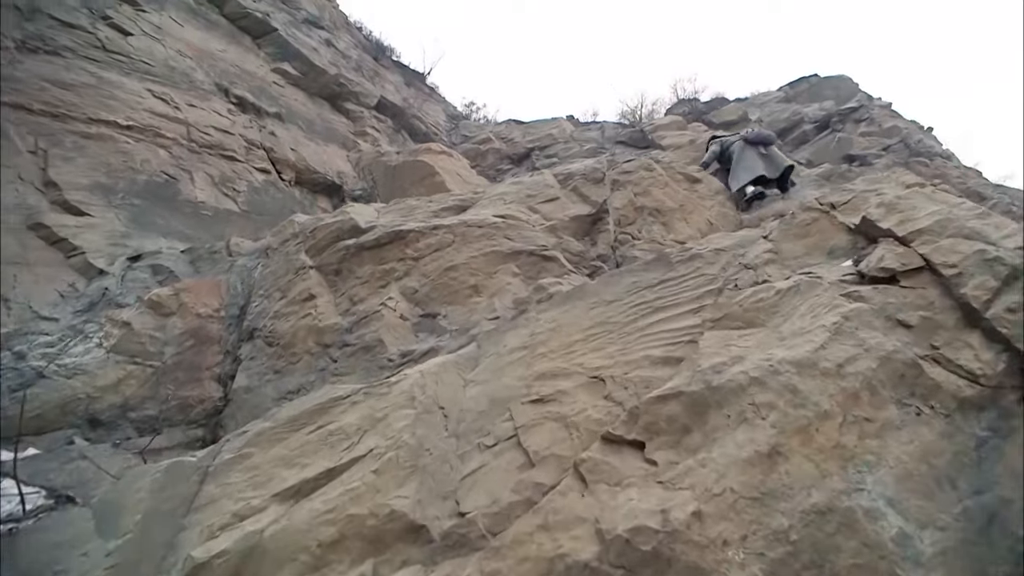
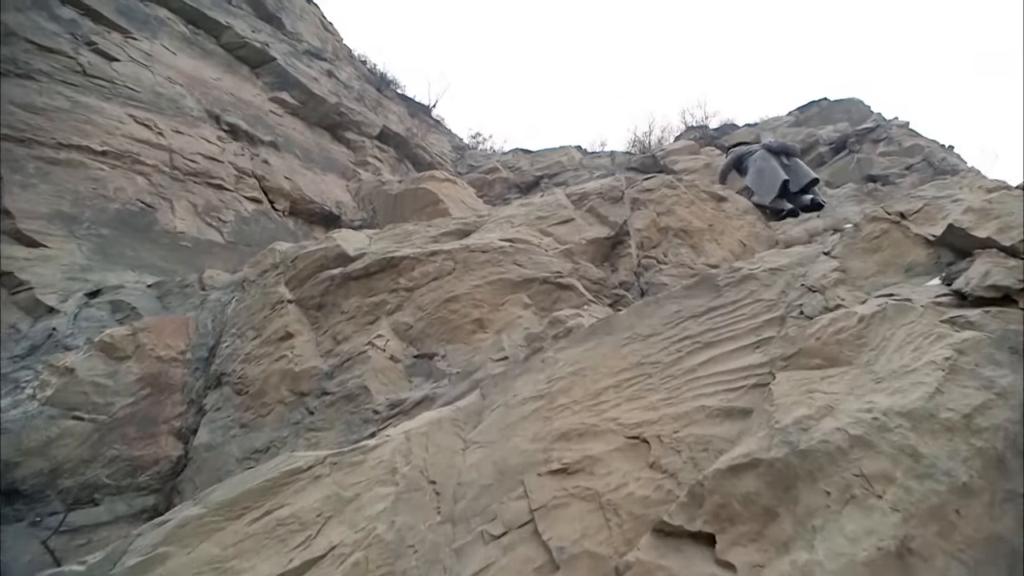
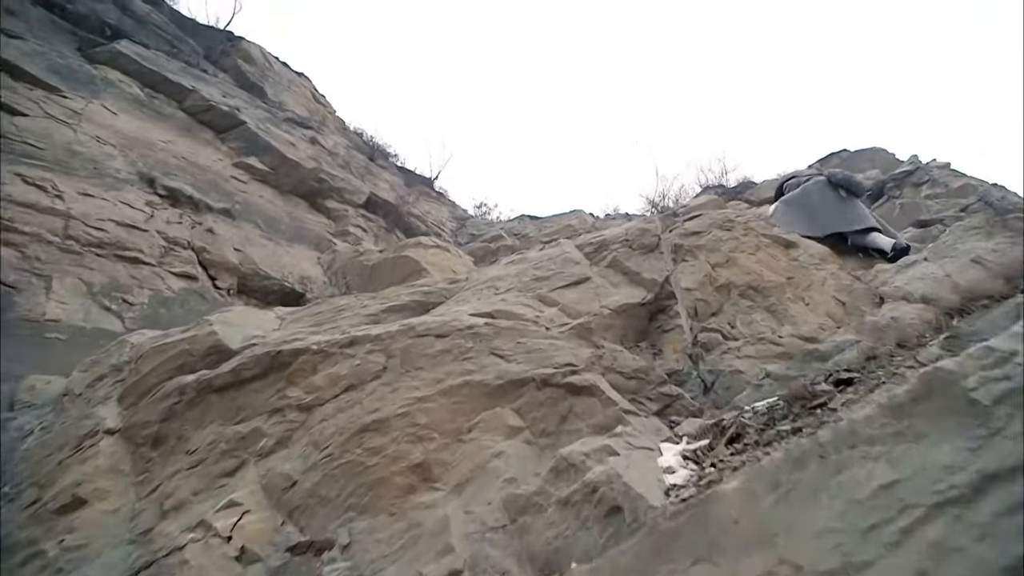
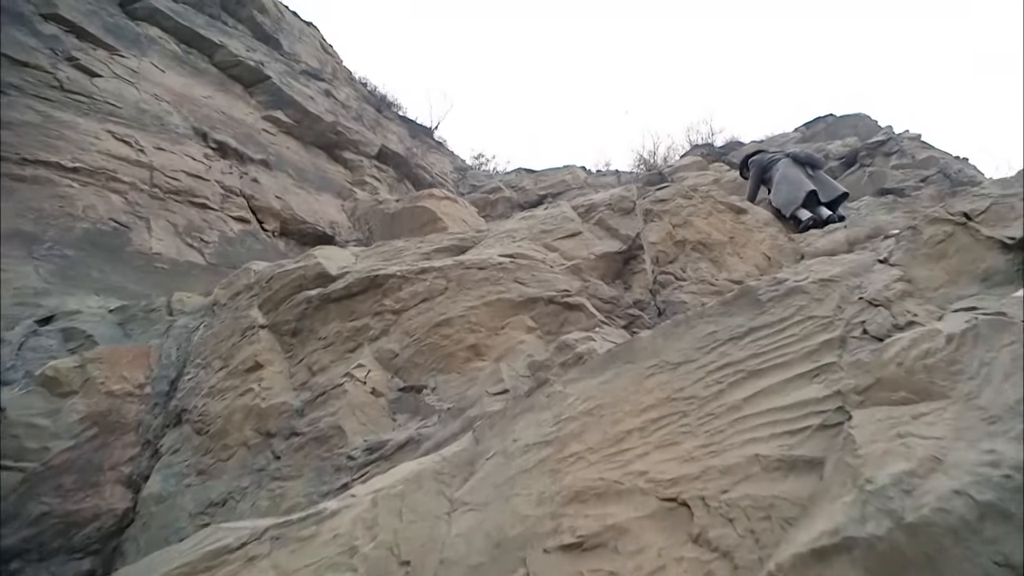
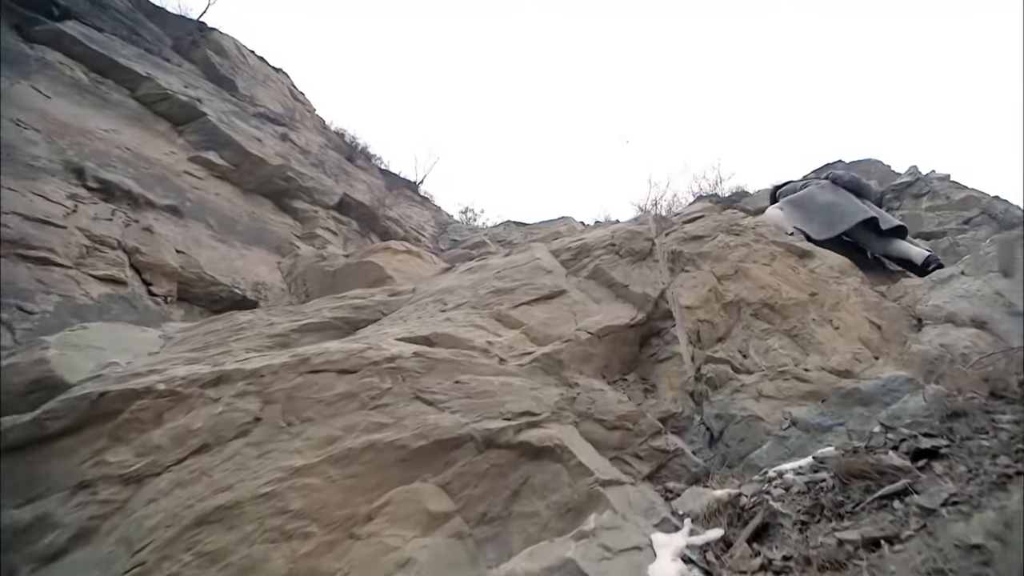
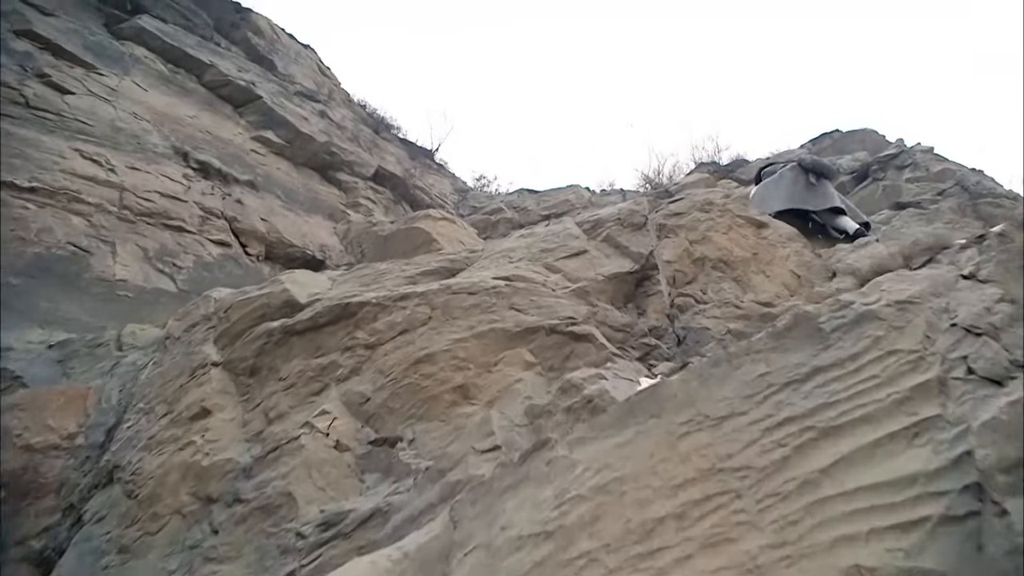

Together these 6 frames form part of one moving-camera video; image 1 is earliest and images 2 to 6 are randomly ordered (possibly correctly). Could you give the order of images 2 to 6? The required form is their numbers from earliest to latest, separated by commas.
2, 4, 6, 3, 5
